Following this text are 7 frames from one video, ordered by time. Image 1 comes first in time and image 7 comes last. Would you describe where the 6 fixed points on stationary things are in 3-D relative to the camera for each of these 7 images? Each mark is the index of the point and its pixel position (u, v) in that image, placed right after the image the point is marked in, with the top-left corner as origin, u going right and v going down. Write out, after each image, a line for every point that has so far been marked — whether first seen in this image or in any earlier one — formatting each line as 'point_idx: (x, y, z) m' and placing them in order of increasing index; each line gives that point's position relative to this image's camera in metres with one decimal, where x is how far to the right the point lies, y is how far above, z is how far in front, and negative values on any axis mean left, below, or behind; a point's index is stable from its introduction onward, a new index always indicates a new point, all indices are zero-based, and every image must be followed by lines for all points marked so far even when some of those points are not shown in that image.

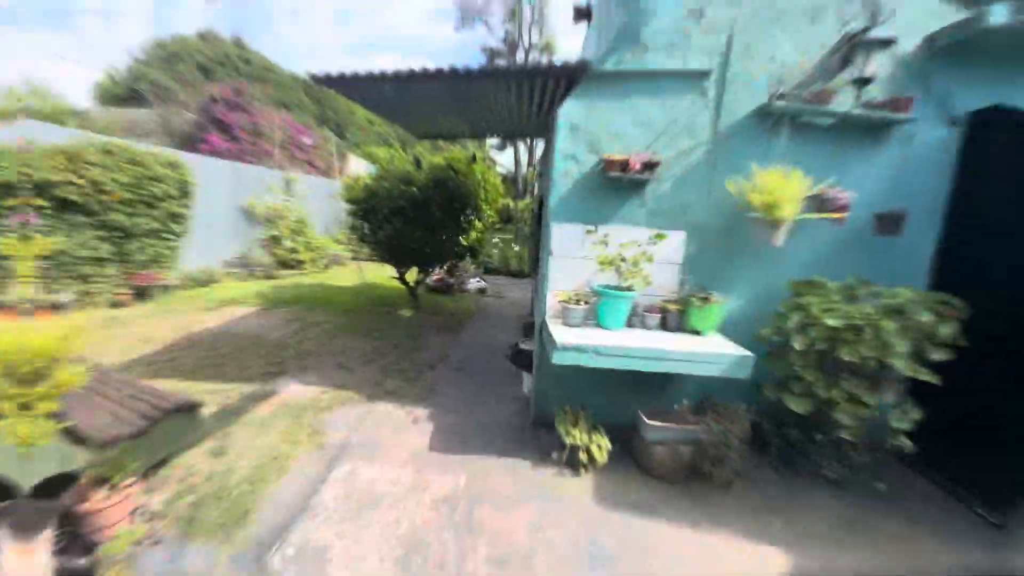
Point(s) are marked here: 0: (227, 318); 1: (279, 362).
0: (-3.8, -0.4, +6.0) m
1: (-2.4, -0.8, +4.6) m
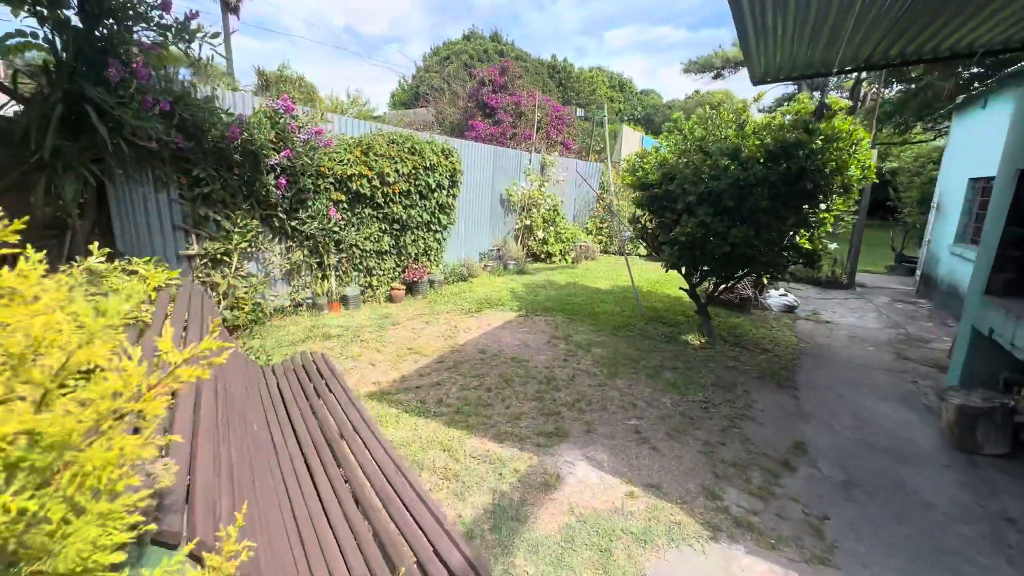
0: (-0.3, -0.5, +5.2) m
1: (+0.3, -0.9, +3.3) m
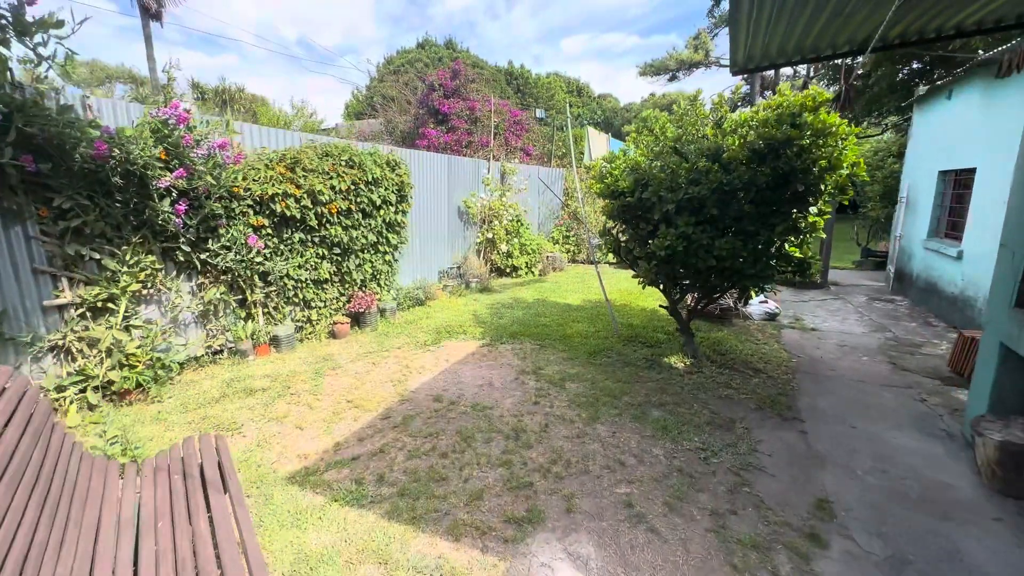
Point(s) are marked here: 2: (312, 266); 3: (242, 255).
0: (-0.7, -0.8, +4.5) m
1: (+0.1, -1.2, +2.7) m
2: (-2.2, +0.2, +5.0) m
3: (-2.6, +0.3, +4.3) m
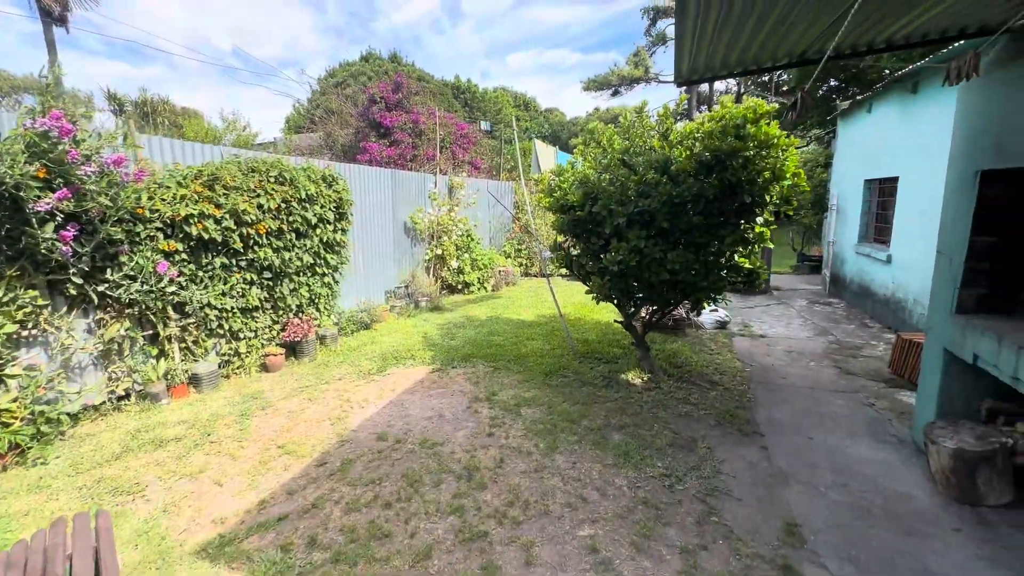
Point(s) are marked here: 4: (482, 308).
0: (-1.1, -1.0, +4.2) m
1: (-0.2, -1.3, +2.4) m
2: (-2.7, 0.0, +4.5) m
3: (-3.1, 0.0, +3.8) m
4: (-0.5, -0.3, +7.6) m
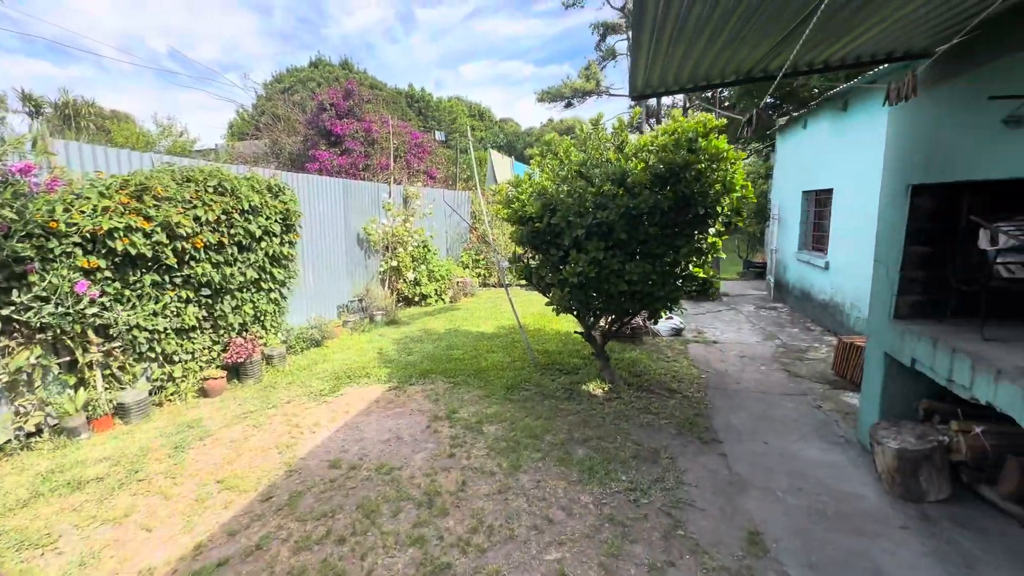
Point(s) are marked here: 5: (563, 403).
0: (-1.5, -1.1, +3.9) m
1: (-0.3, -1.4, +2.3) m
2: (-3.1, -0.2, +4.1) m
3: (-3.4, -0.1, +3.4) m
4: (-1.2, -0.5, +7.4) m
5: (+0.5, -1.1, +4.2) m
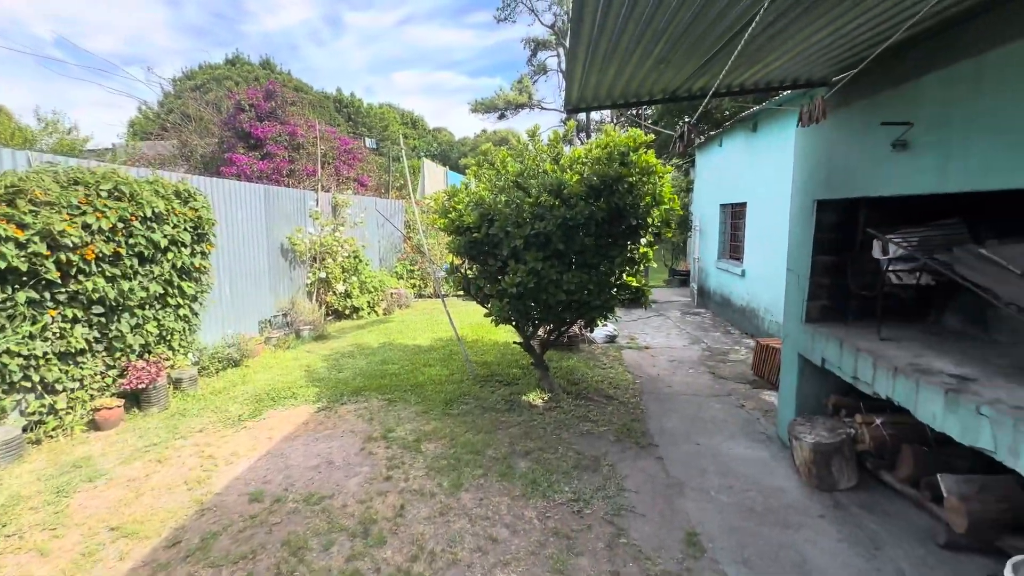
0: (-2.0, -1.3, +3.6) m
1: (-0.6, -1.5, +2.1) m
2: (-3.6, -0.4, +3.6) m
3: (-3.8, -0.3, +2.8) m
4: (-2.2, -0.7, +7.1) m
5: (-0.1, -1.2, +4.1) m
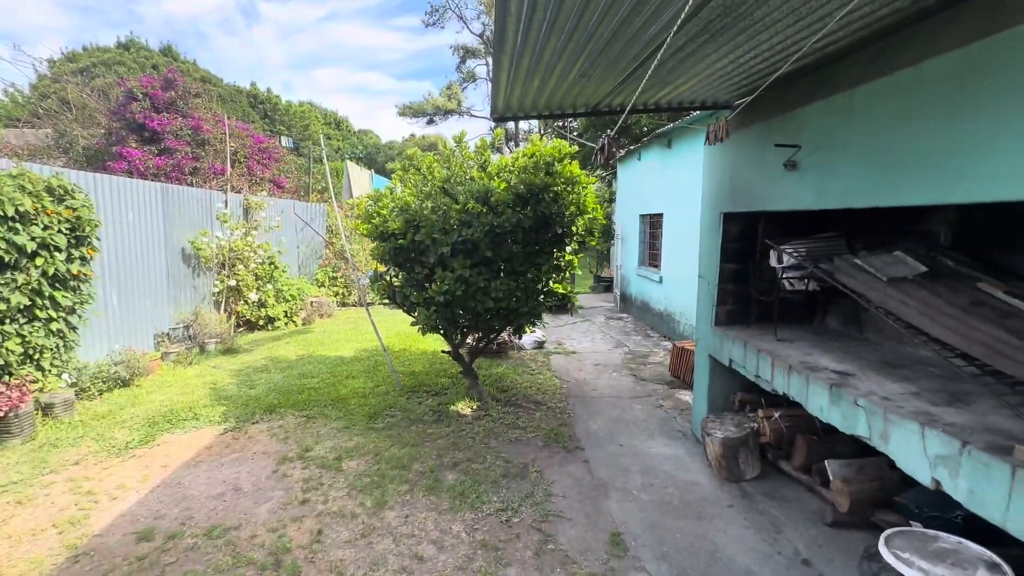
0: (-2.5, -1.3, +3.2) m
1: (-0.9, -1.5, +1.9) m
2: (-4.2, -0.4, +2.9) m
3: (-4.2, -0.3, +2.2) m
4: (-3.3, -0.9, +6.6) m
5: (-0.7, -1.2, +4.0) m
